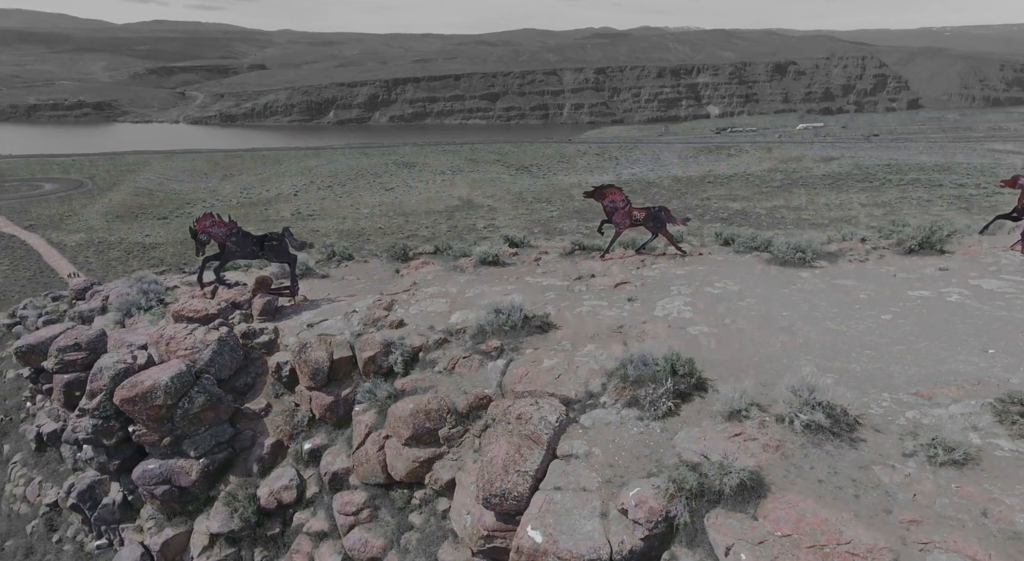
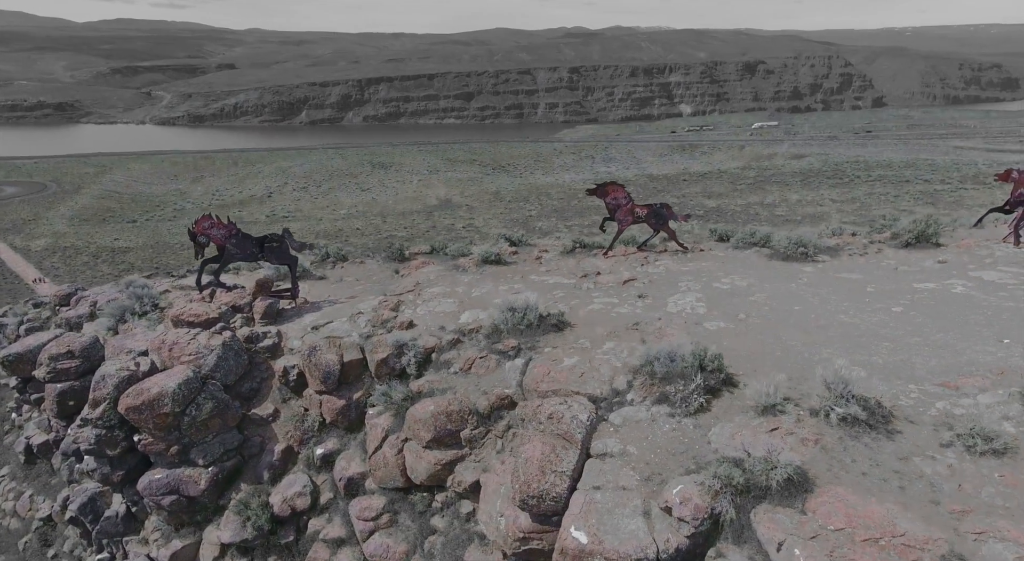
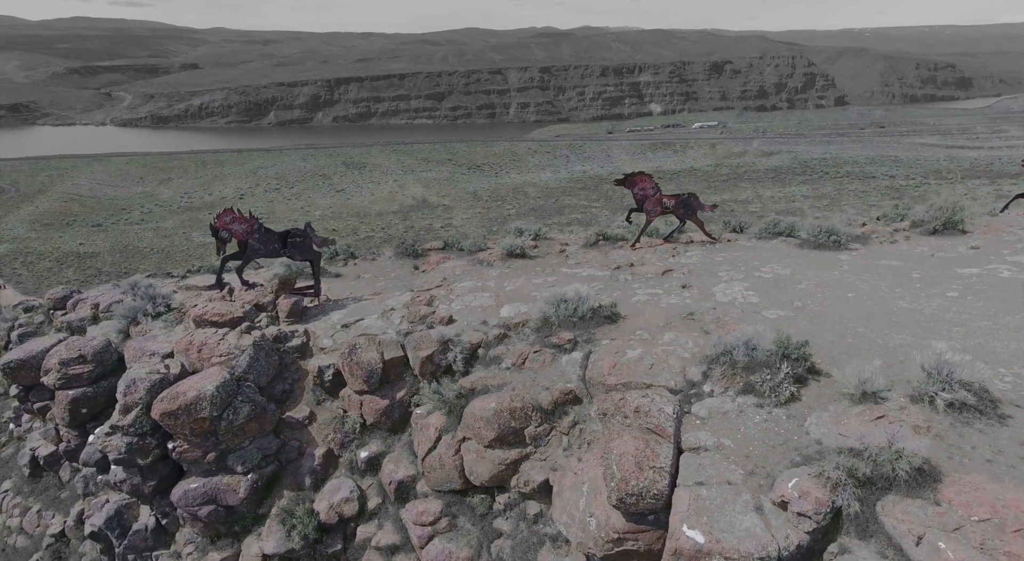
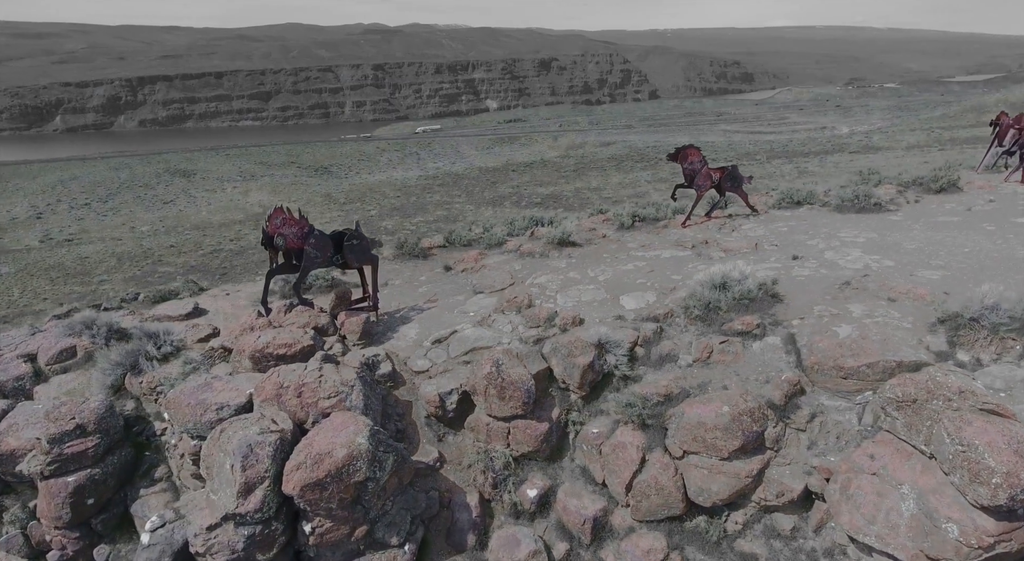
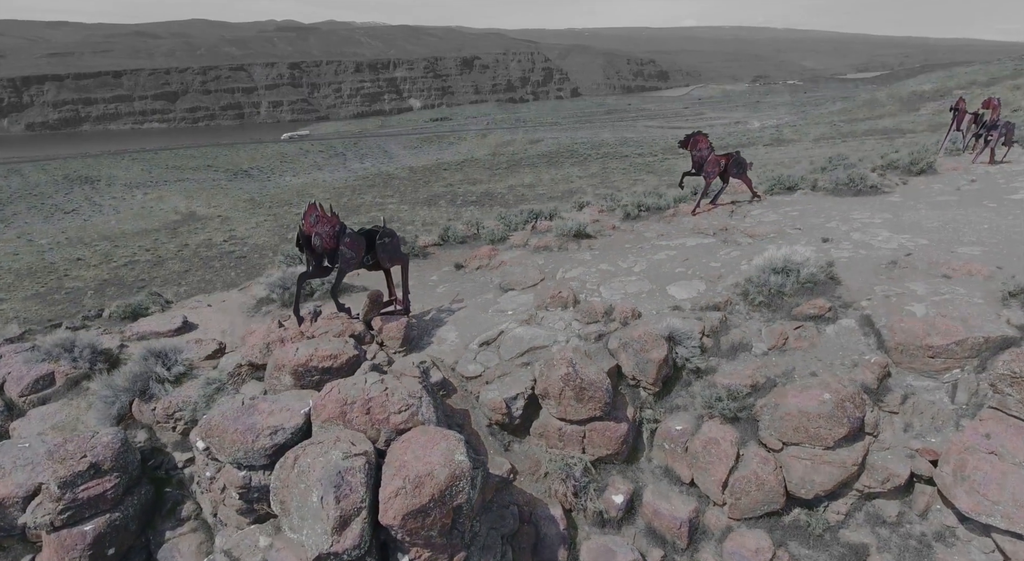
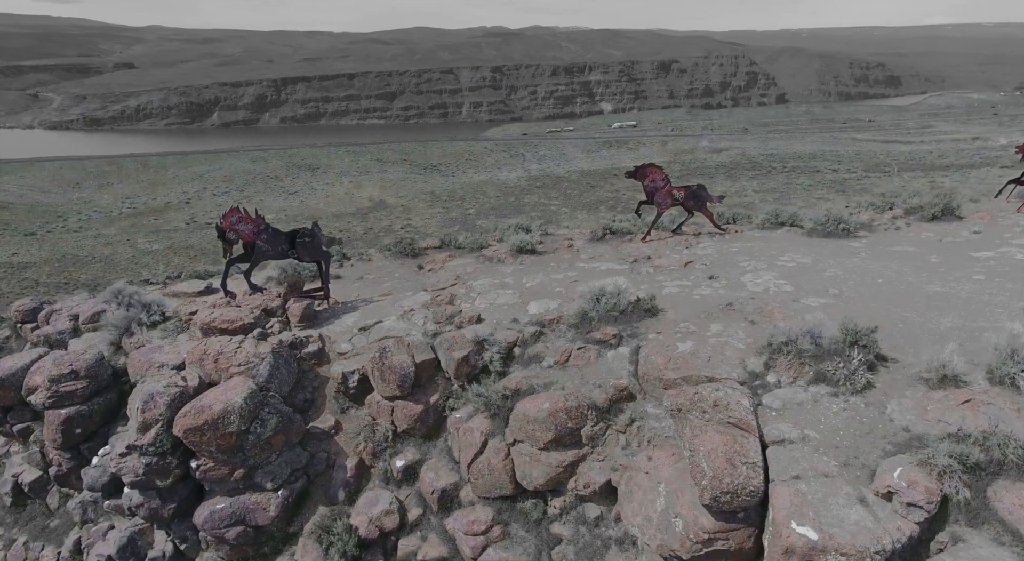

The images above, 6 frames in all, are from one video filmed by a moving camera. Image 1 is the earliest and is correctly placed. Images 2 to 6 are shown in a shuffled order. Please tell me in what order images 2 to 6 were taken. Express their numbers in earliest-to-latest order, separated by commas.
2, 3, 6, 4, 5
